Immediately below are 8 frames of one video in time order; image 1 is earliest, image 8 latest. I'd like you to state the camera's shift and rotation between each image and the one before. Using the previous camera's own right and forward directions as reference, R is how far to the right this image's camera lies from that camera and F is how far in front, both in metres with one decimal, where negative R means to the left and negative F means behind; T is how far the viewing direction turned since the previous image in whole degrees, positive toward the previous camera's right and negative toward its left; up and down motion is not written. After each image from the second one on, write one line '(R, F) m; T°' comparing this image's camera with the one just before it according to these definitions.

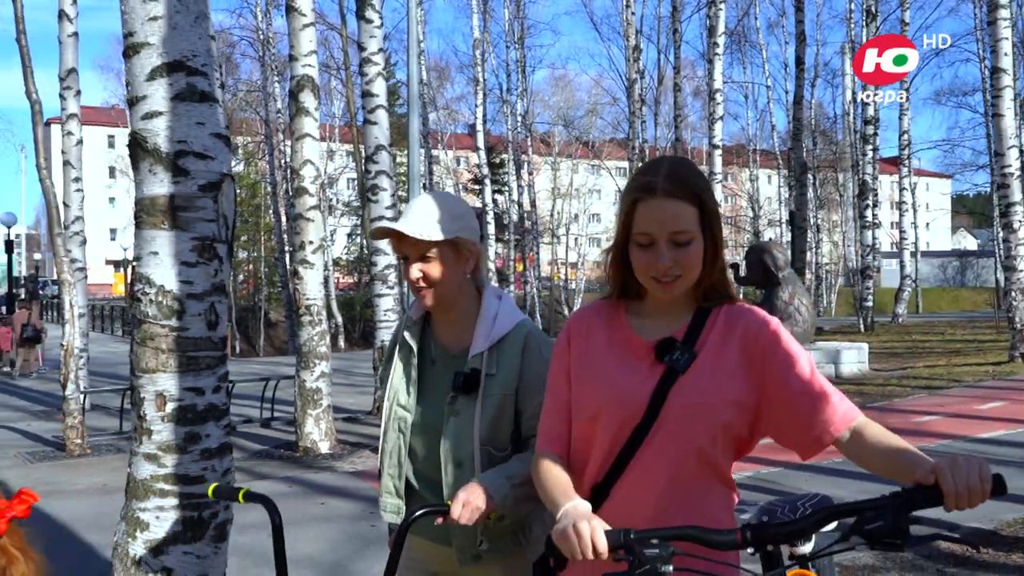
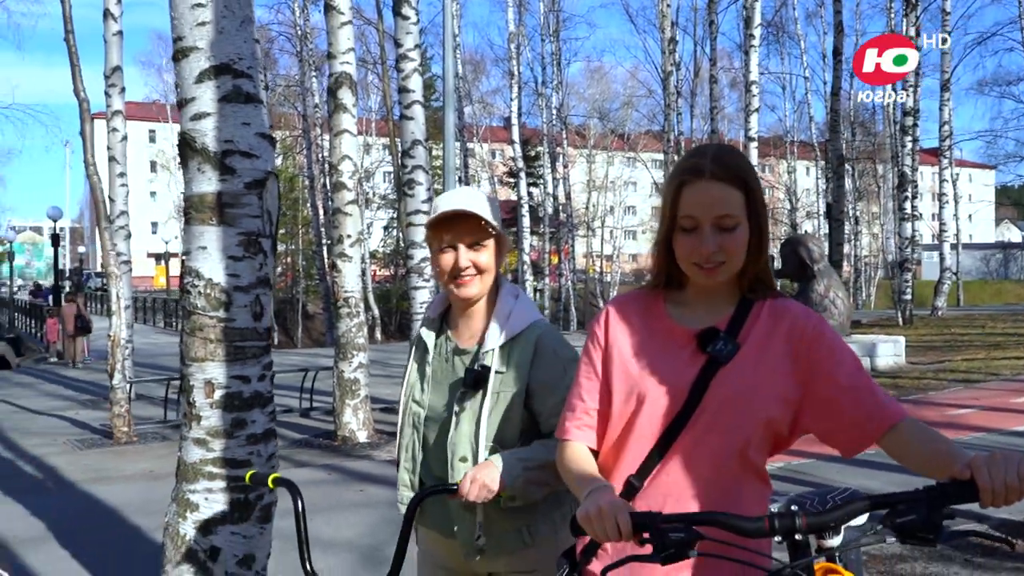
(0.0, -0.2) m; -2°
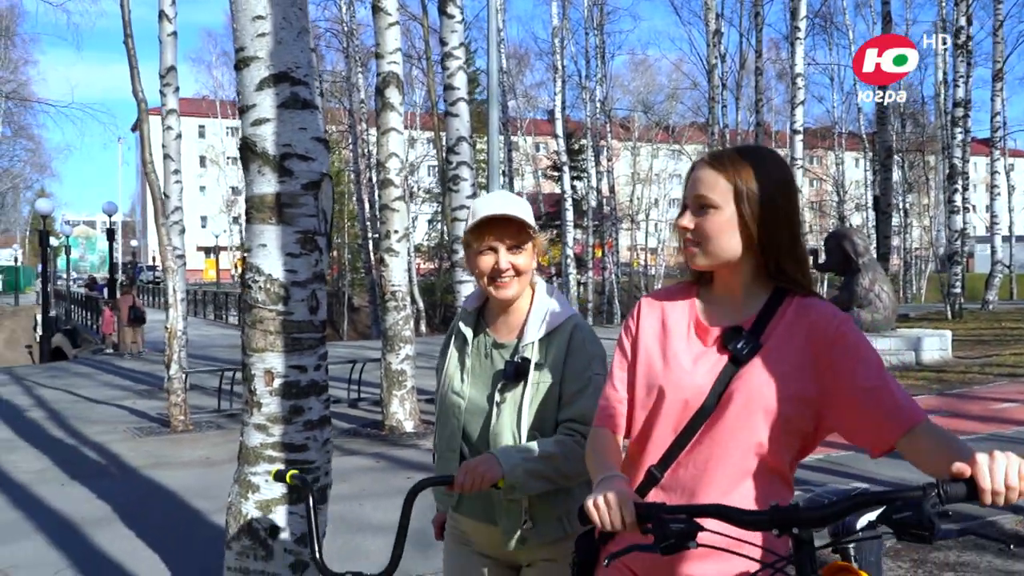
(0.0, -0.2) m; -3°
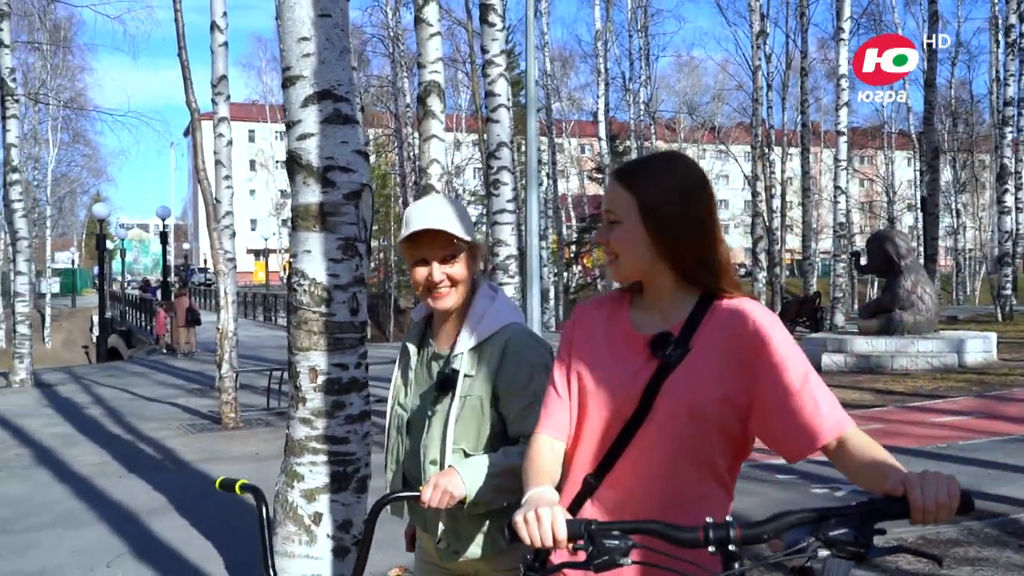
(+0.1, -0.3) m; -3°
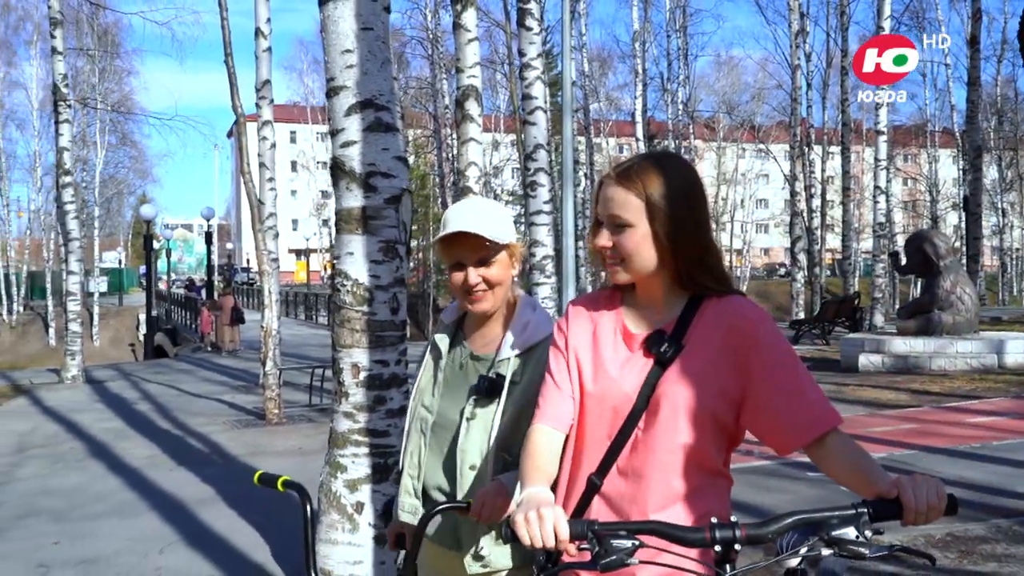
(0.0, -0.2) m; -2°
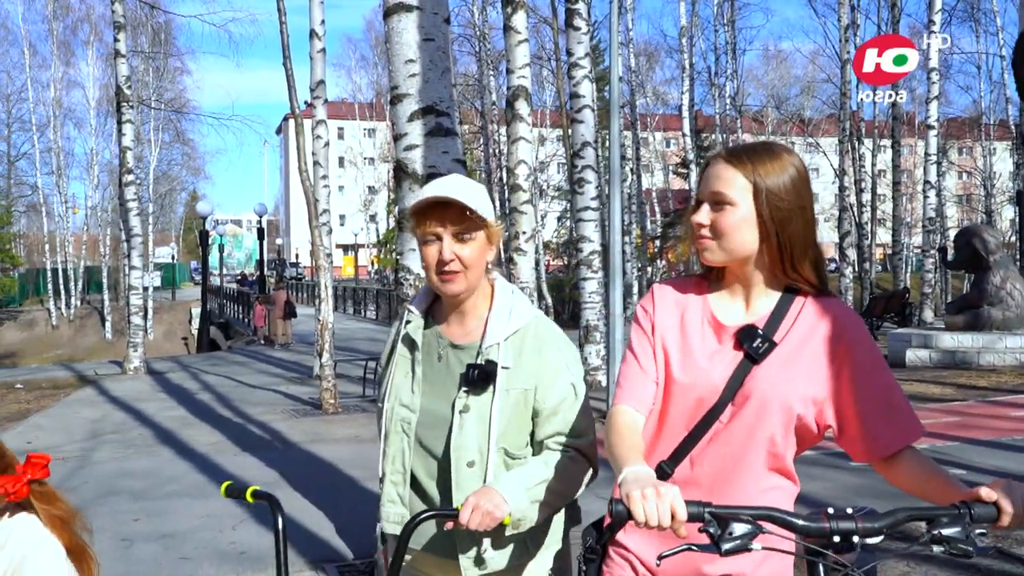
(0.0, -0.3) m; -3°
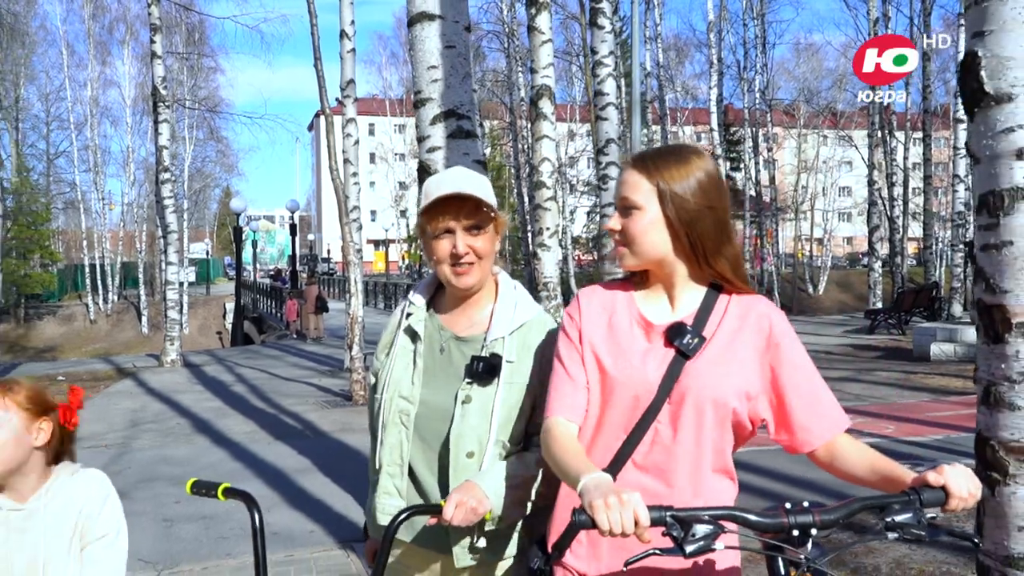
(+0.1, -0.3) m; -2°
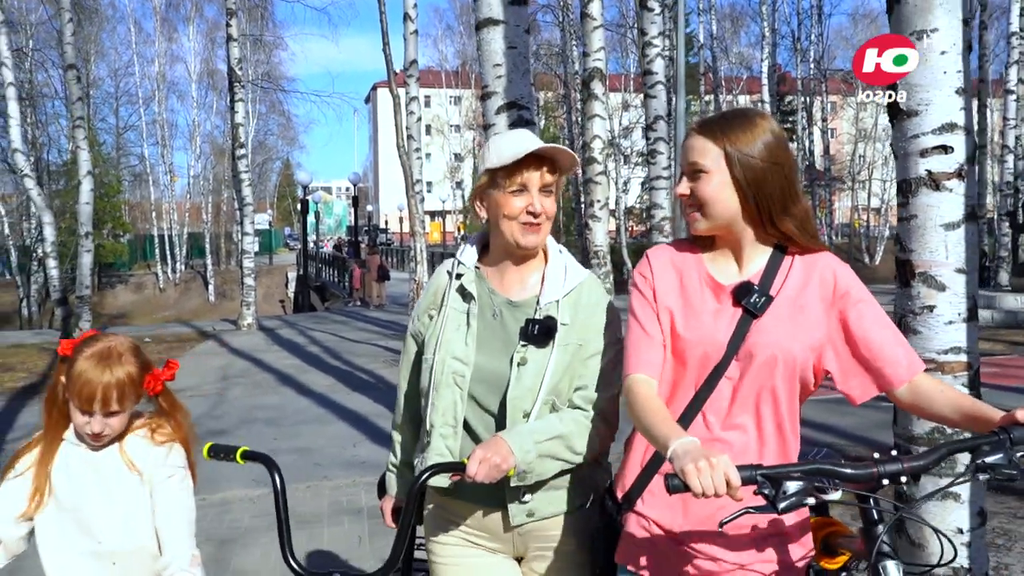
(0.0, -1.1) m; -3°
